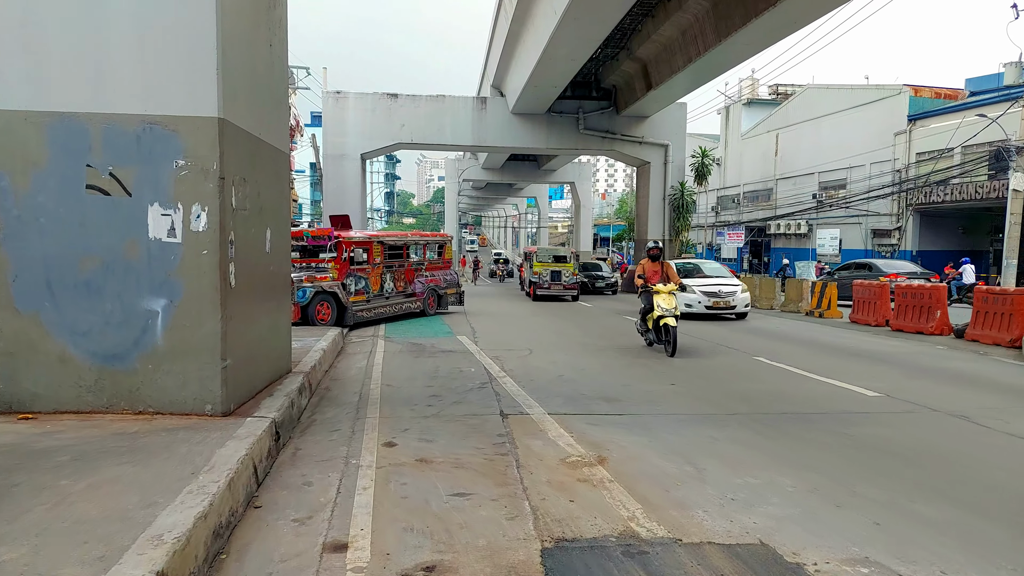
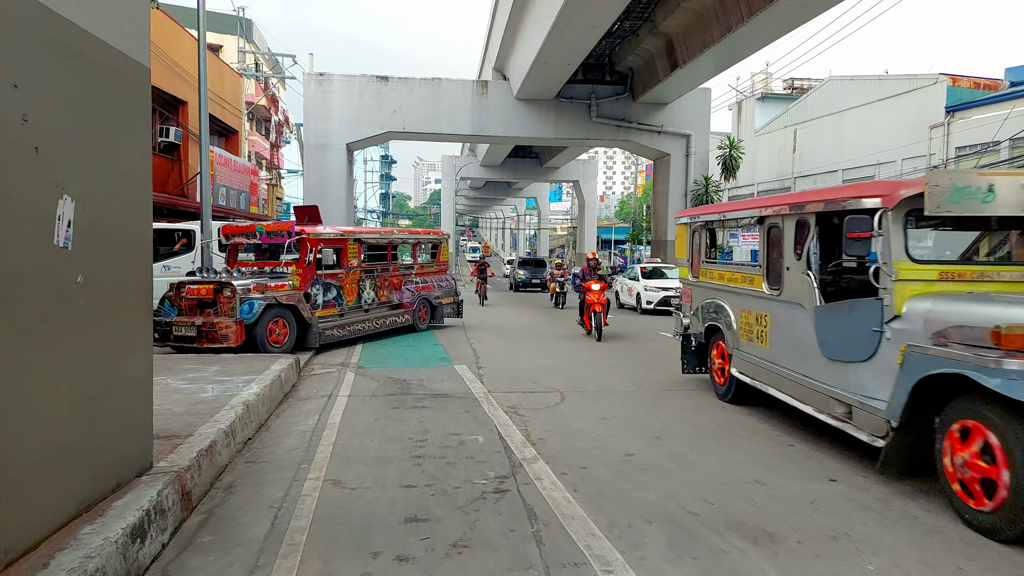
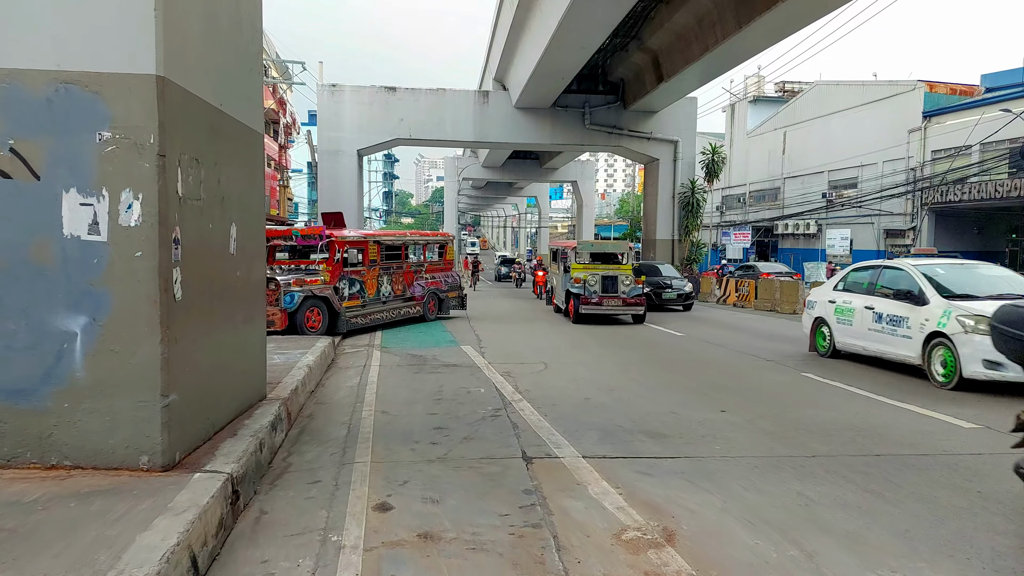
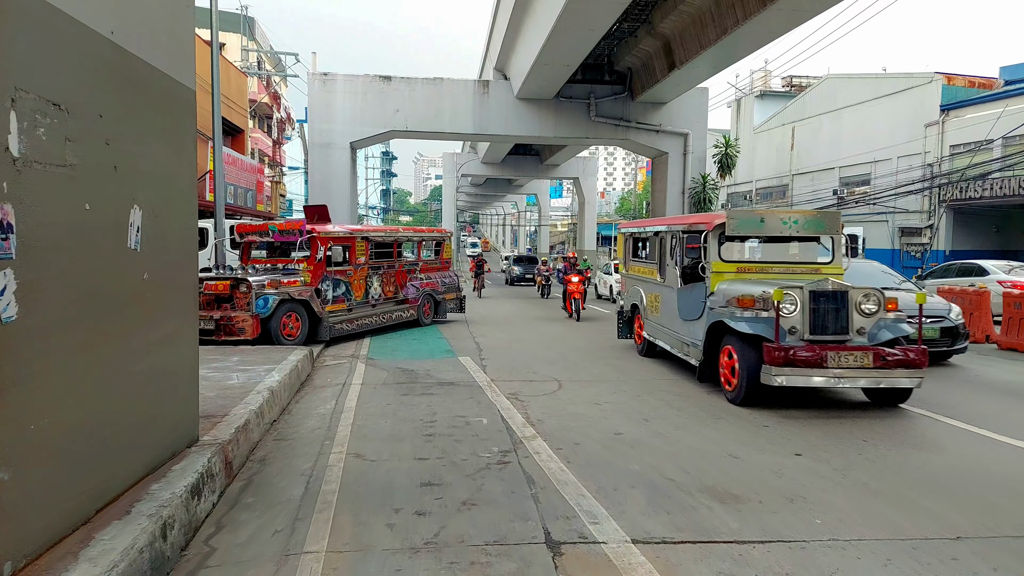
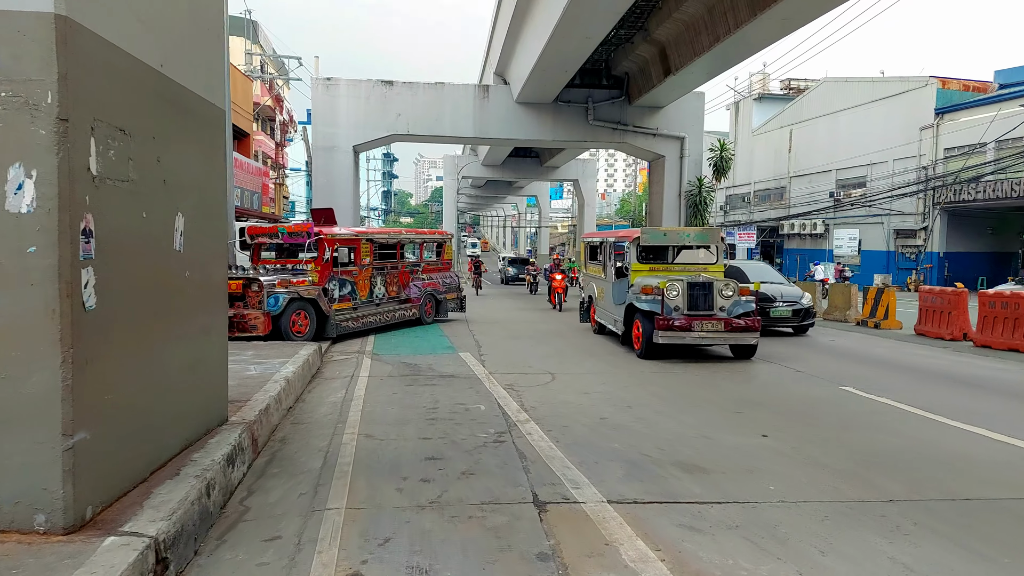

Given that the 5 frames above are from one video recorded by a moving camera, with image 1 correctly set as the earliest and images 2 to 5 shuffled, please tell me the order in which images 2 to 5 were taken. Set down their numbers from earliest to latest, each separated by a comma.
3, 5, 4, 2
